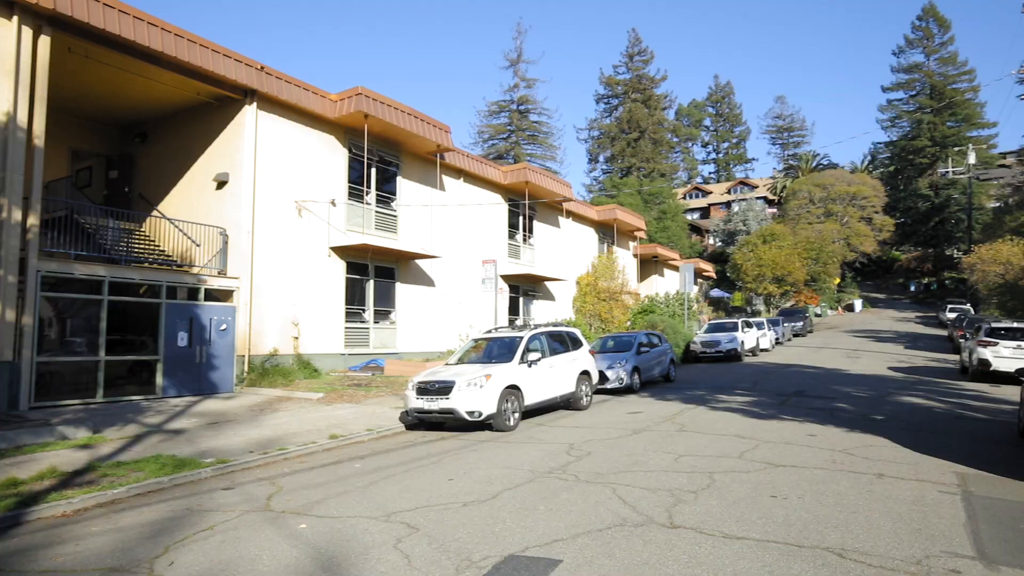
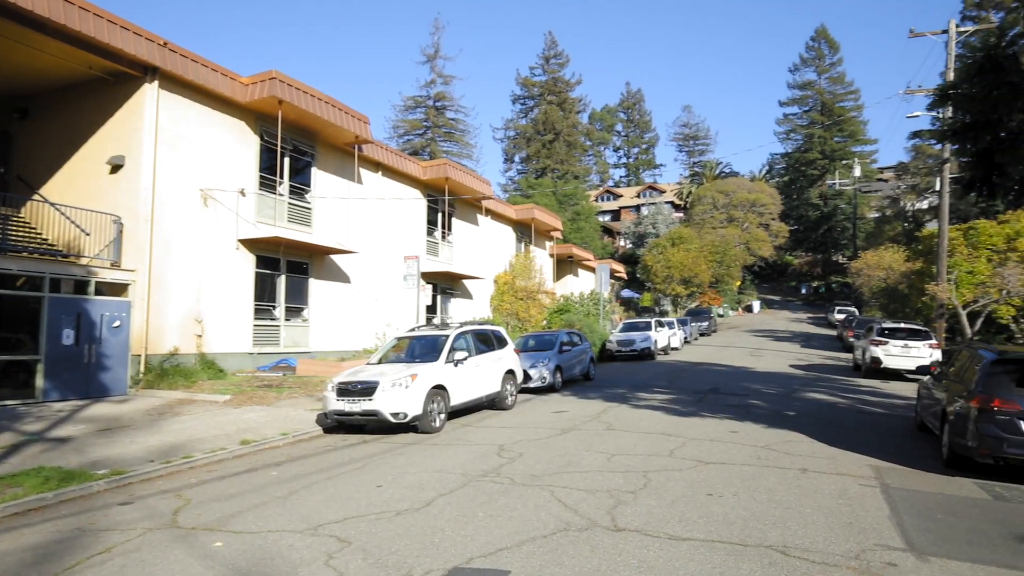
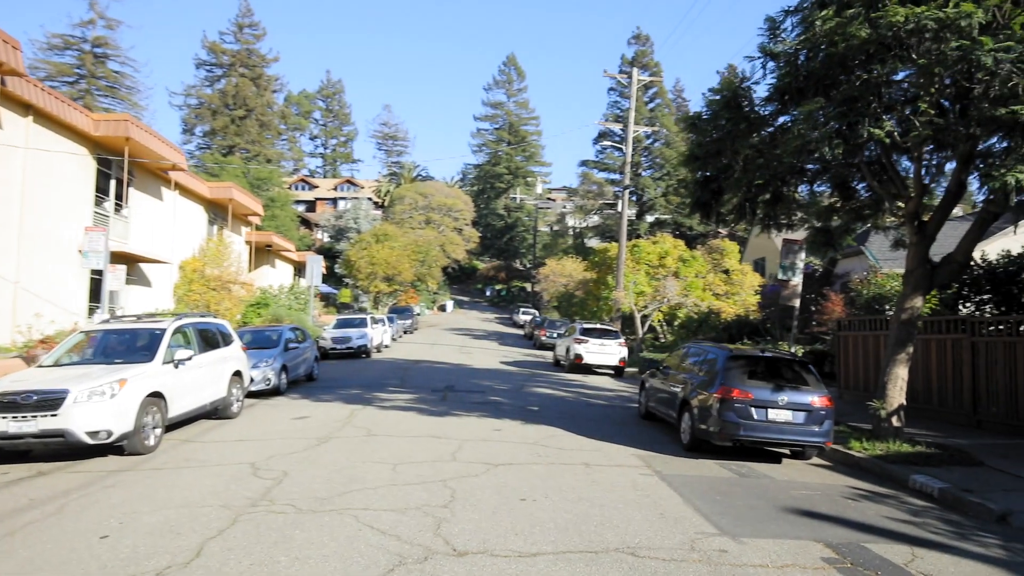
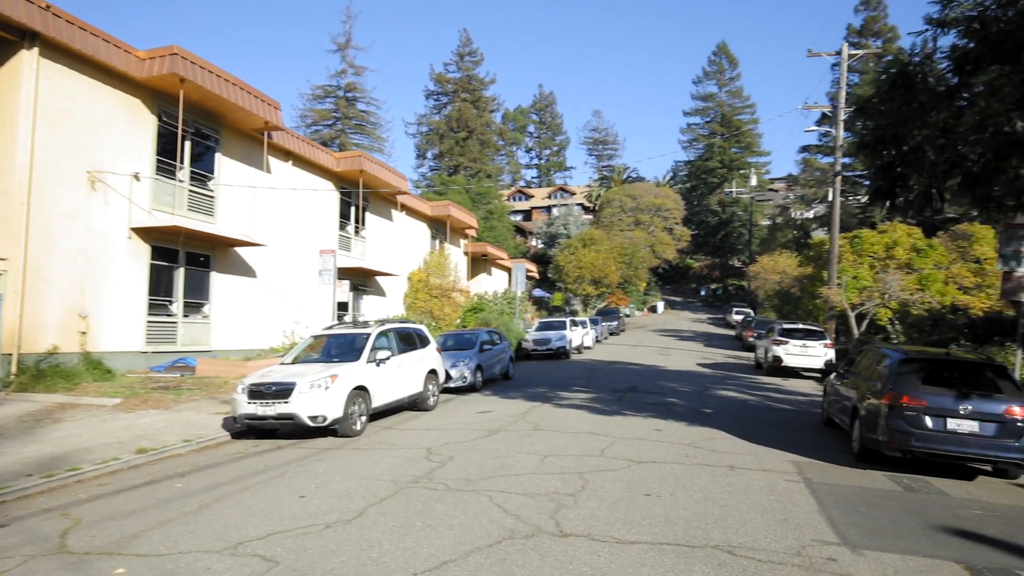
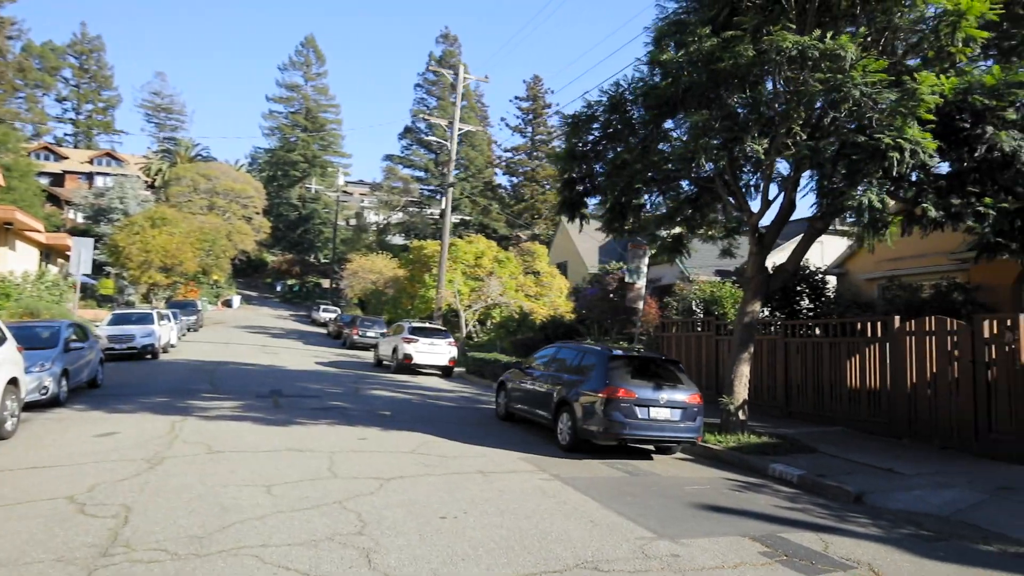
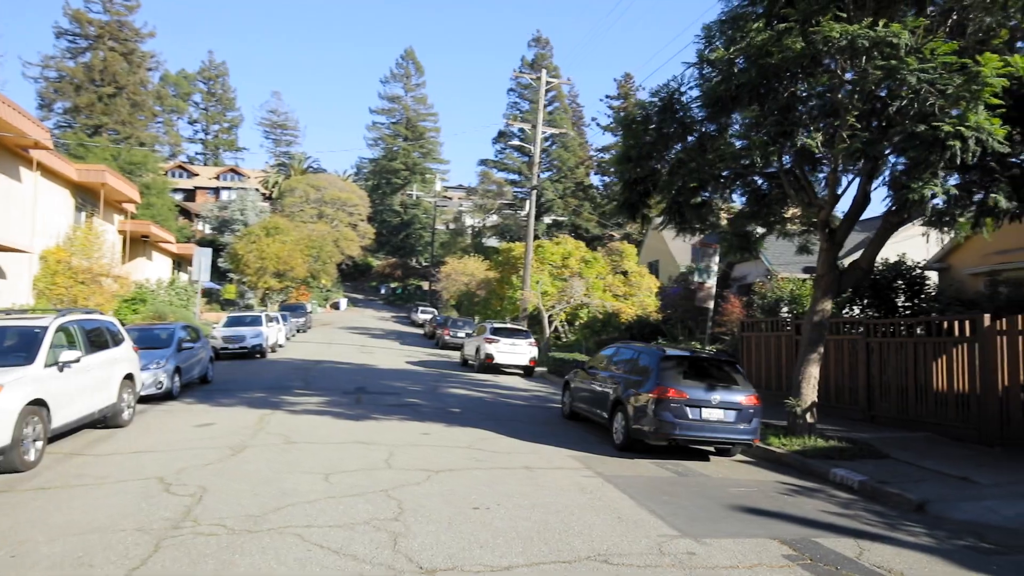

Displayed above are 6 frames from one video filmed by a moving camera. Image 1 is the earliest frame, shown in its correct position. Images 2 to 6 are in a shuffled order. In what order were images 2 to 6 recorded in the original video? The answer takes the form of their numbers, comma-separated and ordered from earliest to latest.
2, 4, 3, 6, 5
